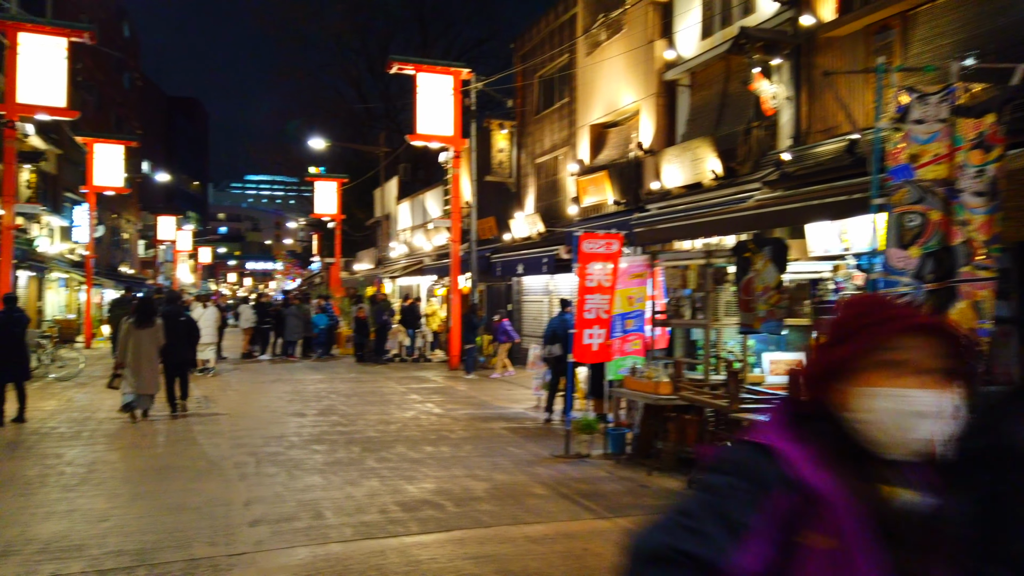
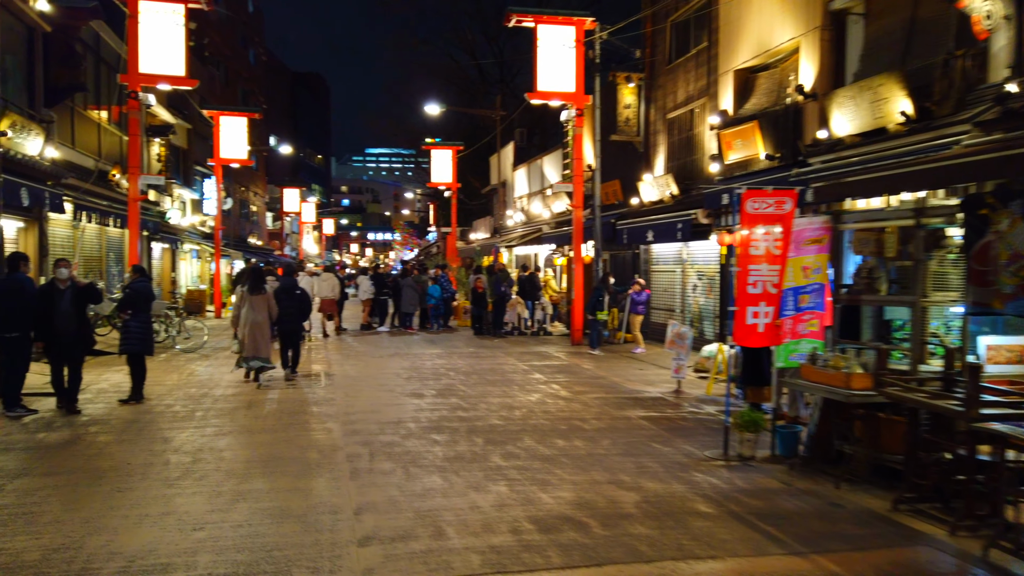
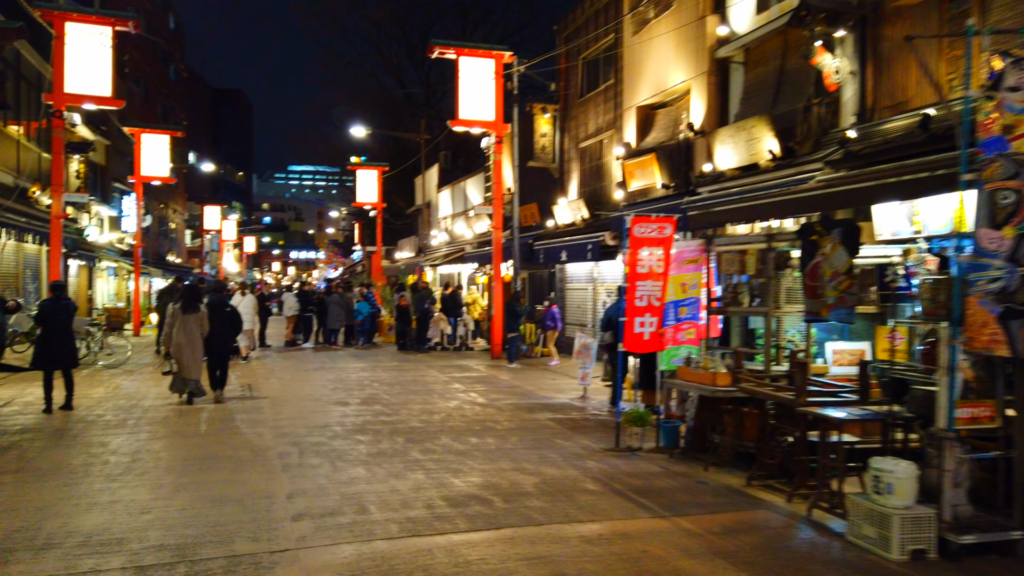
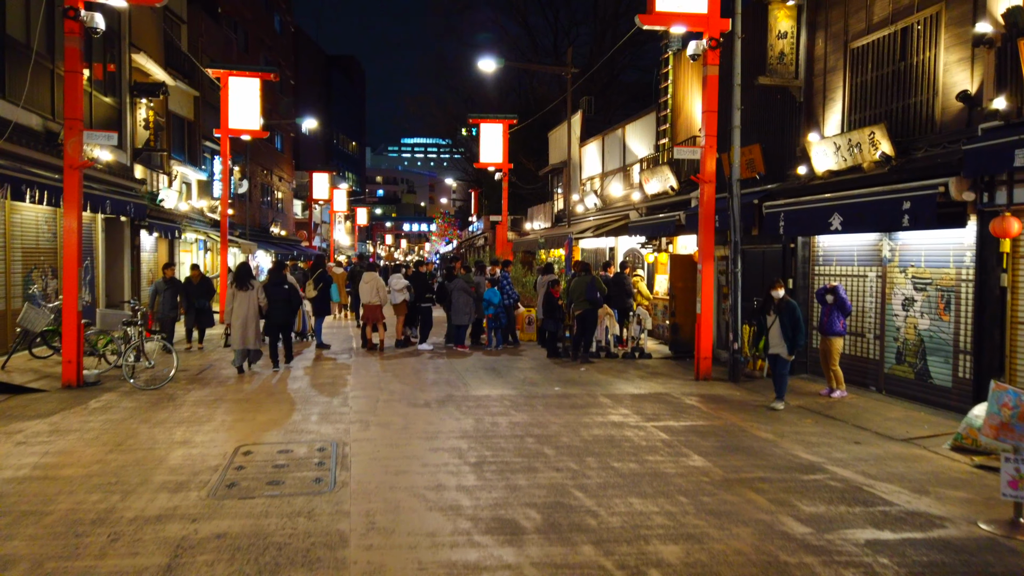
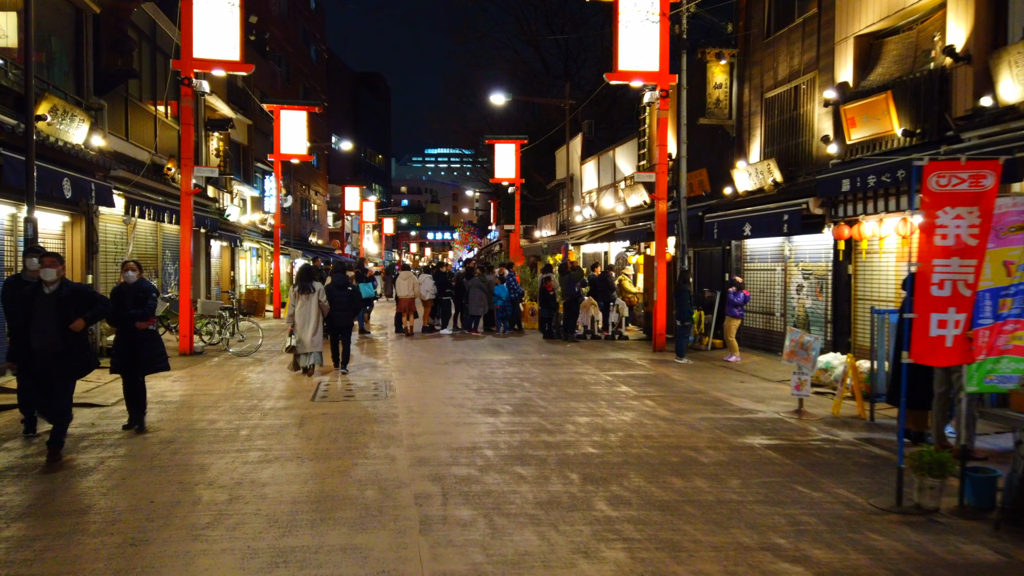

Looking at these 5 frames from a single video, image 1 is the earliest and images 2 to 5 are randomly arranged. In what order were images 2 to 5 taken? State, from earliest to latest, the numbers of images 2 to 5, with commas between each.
3, 2, 5, 4
